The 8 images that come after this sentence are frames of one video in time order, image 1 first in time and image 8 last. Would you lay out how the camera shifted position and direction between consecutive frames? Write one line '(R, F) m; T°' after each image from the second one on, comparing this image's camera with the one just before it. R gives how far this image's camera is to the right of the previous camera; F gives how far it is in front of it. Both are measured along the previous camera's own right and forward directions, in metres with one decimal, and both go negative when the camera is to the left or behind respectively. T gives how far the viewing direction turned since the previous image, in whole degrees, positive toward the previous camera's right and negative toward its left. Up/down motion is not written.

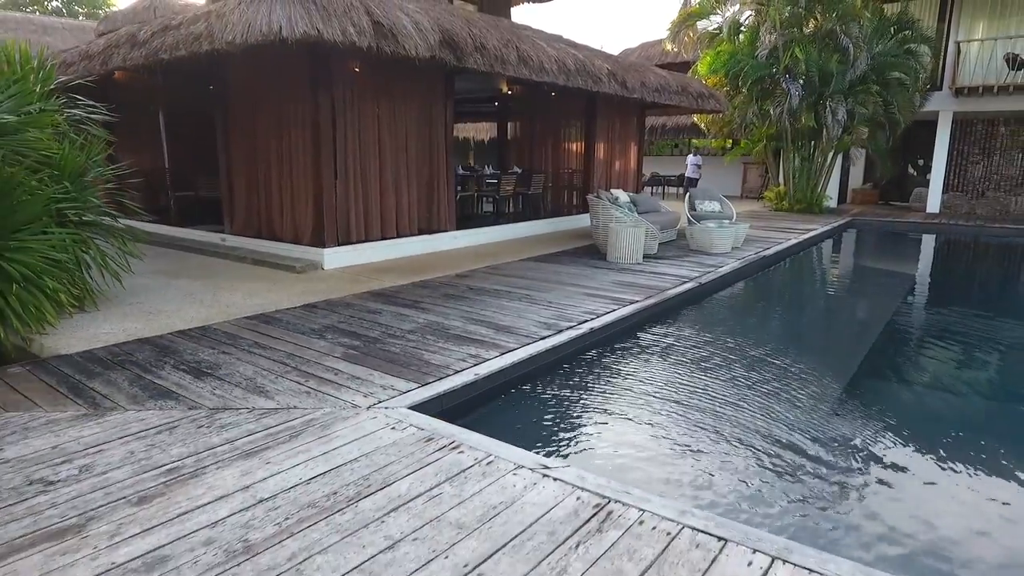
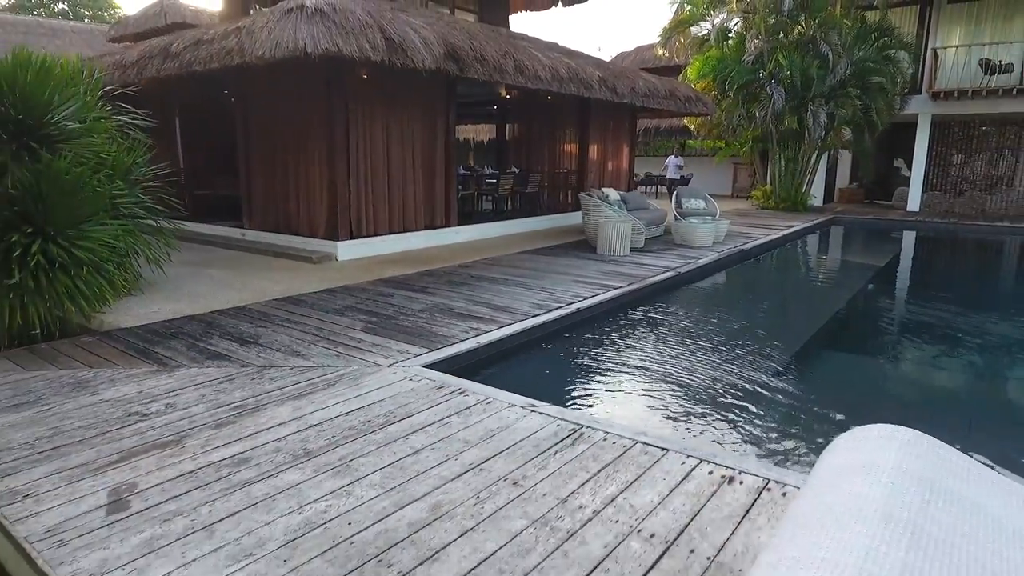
(0.0, -0.5) m; 0°
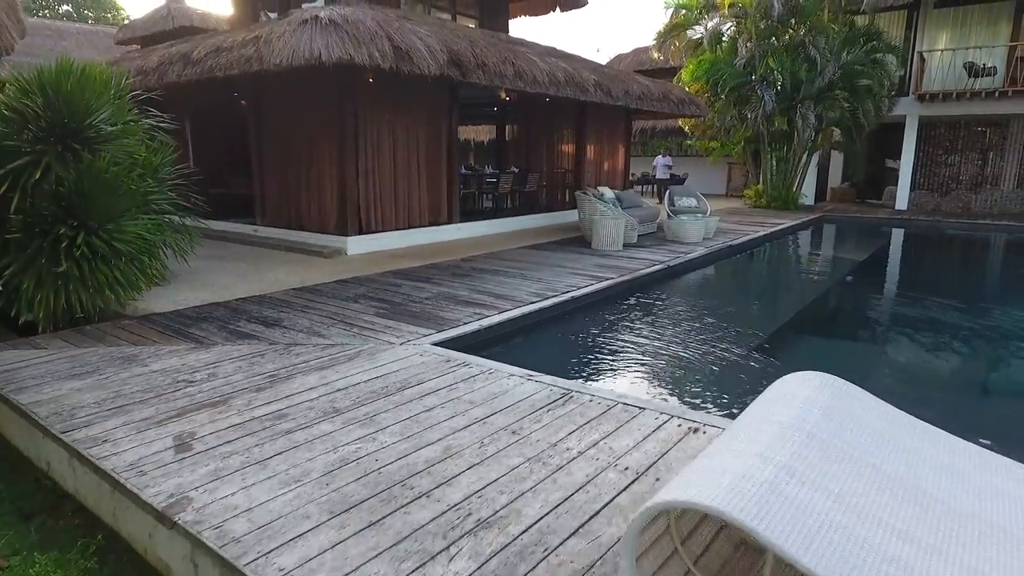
(0.0, -0.4) m; 0°
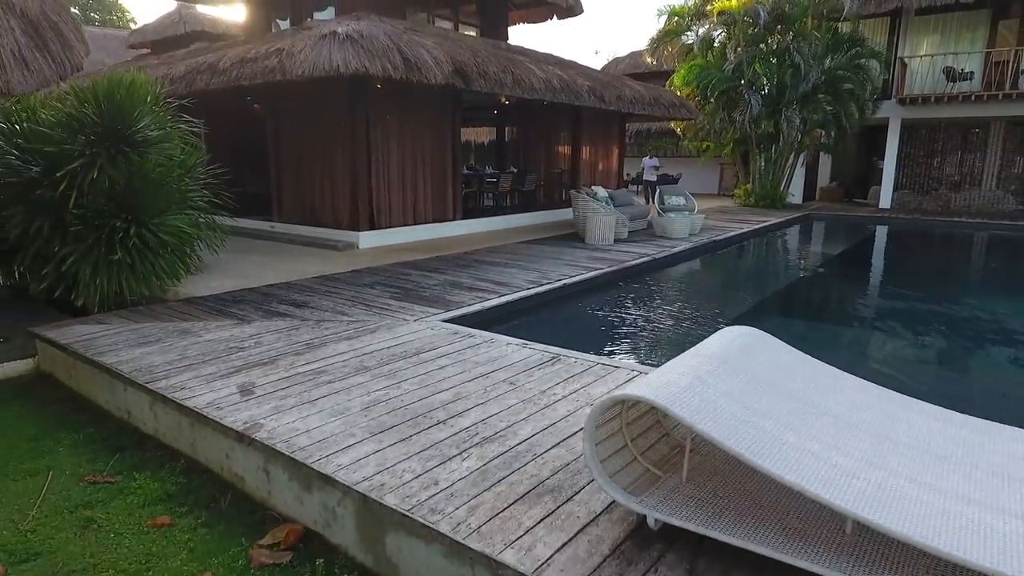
(0.0, -0.6) m; 0°
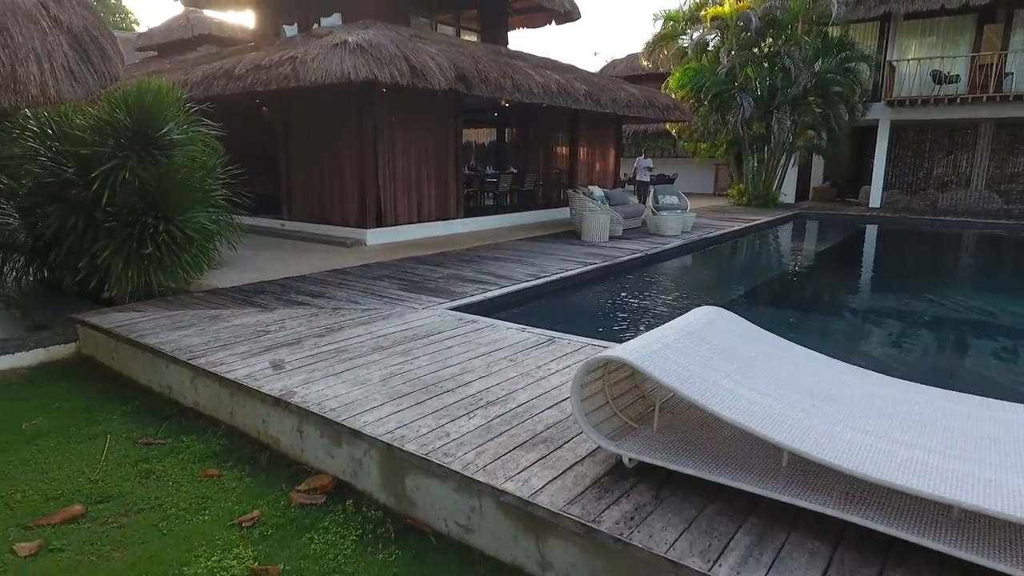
(0.0, -0.4) m; 0°
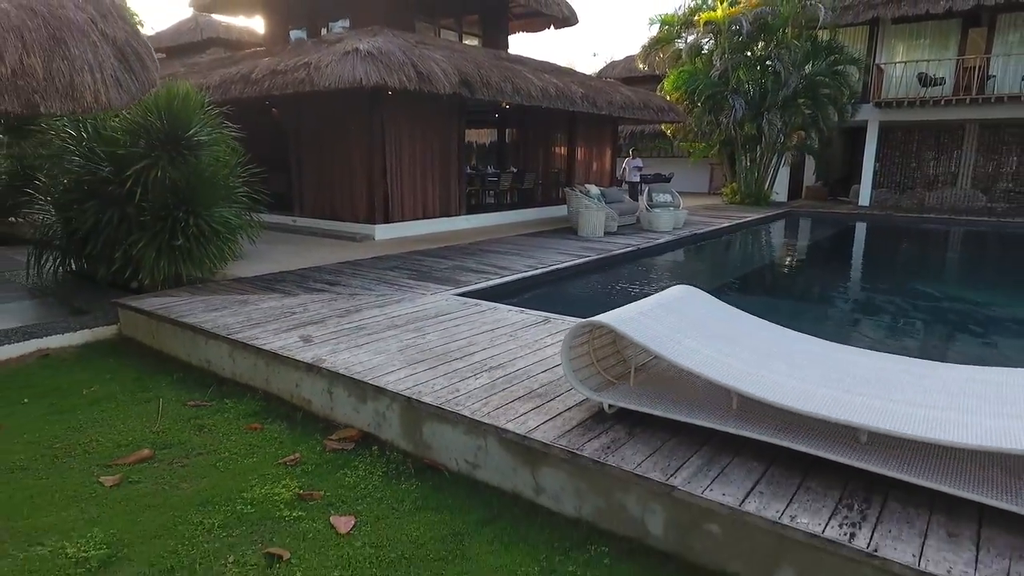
(0.0, -0.4) m; 0°
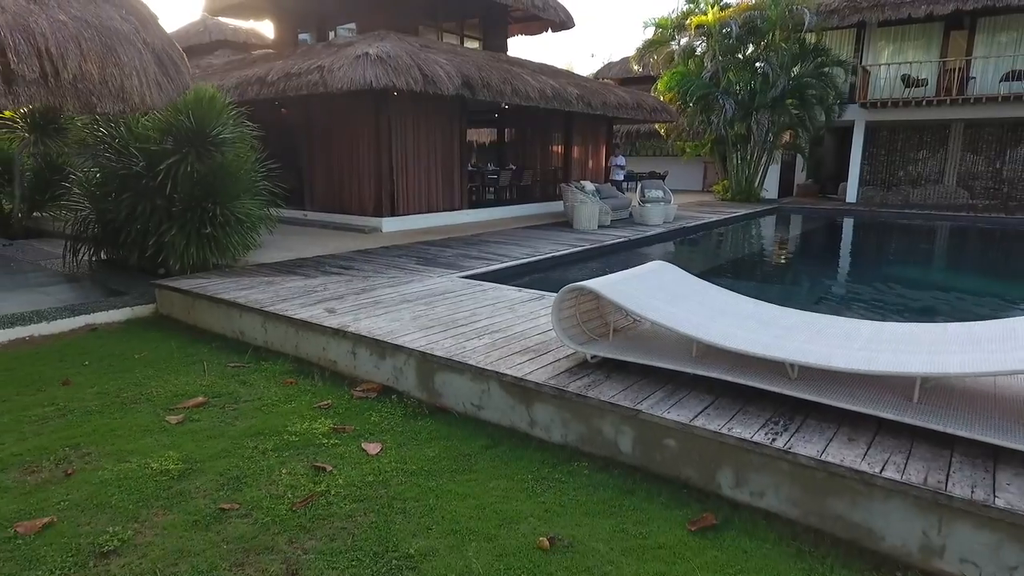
(0.0, -0.5) m; 0°
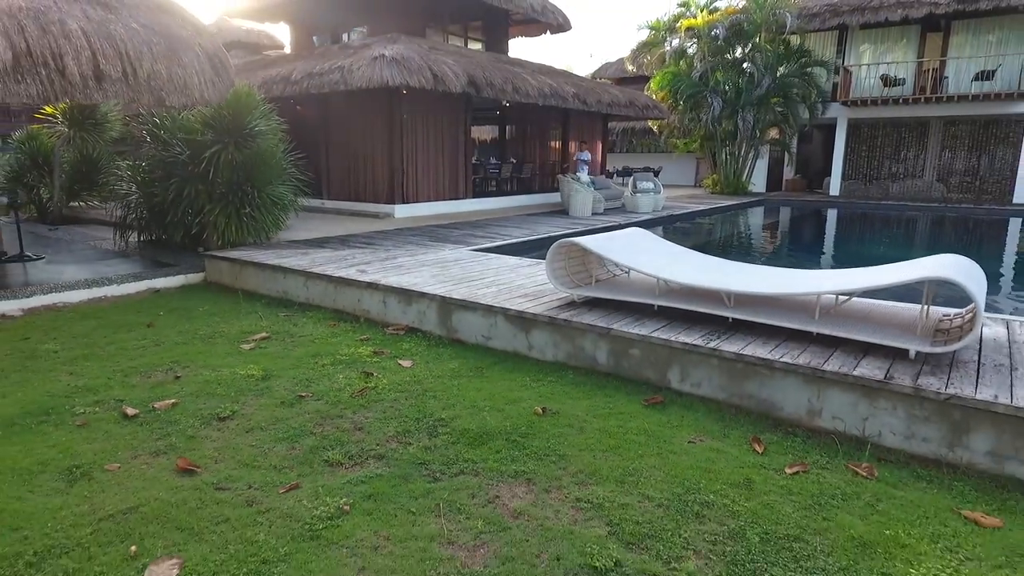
(0.0, -0.8) m; 0°
